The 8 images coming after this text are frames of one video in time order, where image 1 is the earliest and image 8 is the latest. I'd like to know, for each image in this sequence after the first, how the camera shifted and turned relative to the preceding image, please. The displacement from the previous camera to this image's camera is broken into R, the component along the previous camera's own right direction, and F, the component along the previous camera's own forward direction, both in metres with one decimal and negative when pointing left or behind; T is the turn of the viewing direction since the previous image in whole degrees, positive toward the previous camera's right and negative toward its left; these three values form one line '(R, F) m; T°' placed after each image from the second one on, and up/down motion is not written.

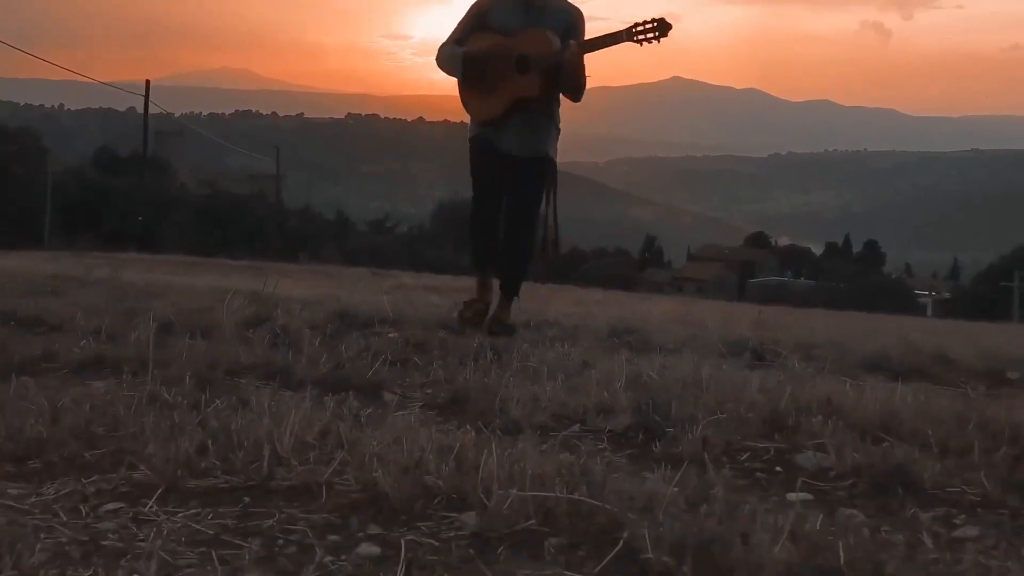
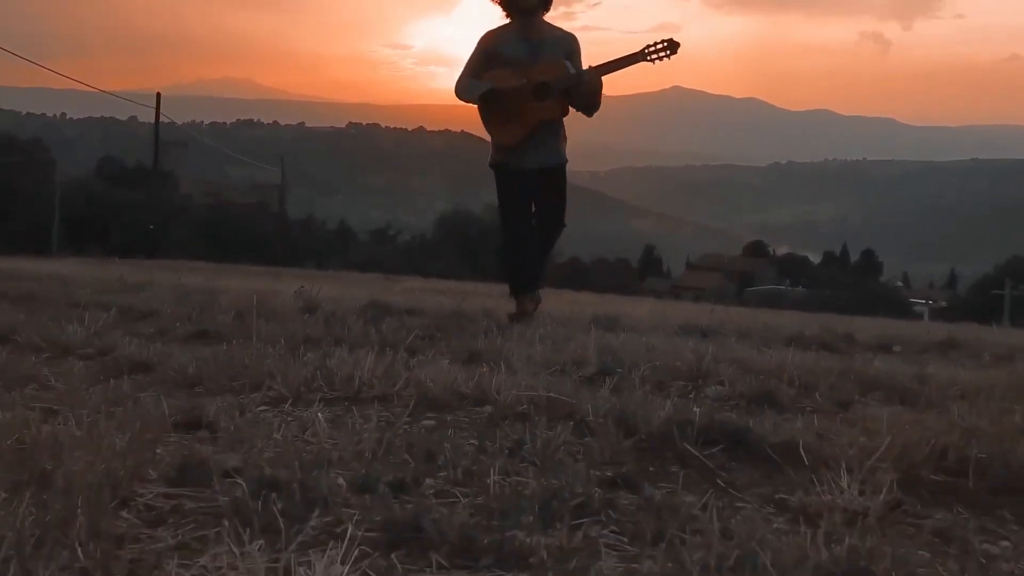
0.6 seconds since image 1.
(0.0, -0.9) m; 0°
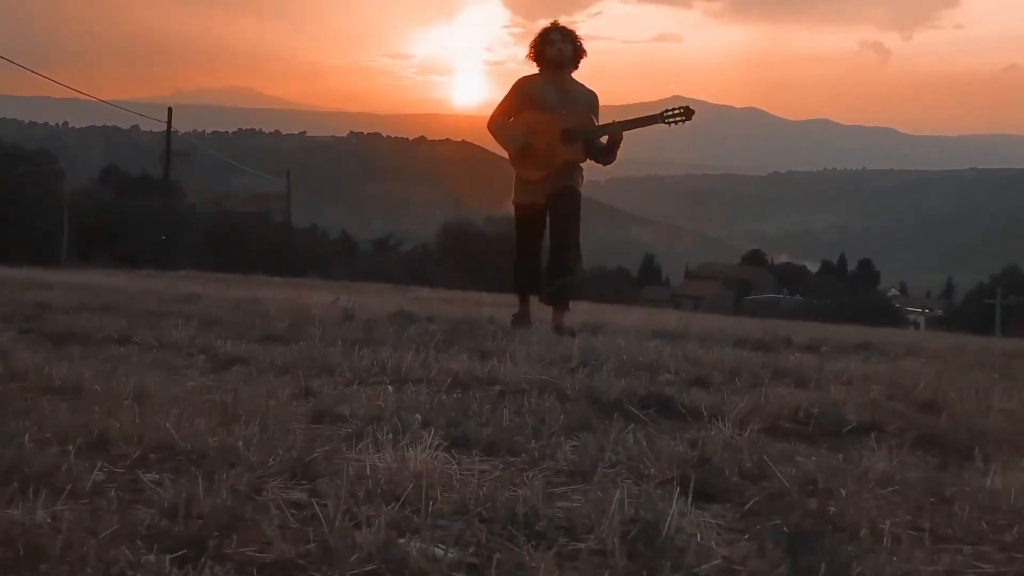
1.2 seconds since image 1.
(0.0, -0.9) m; 0°
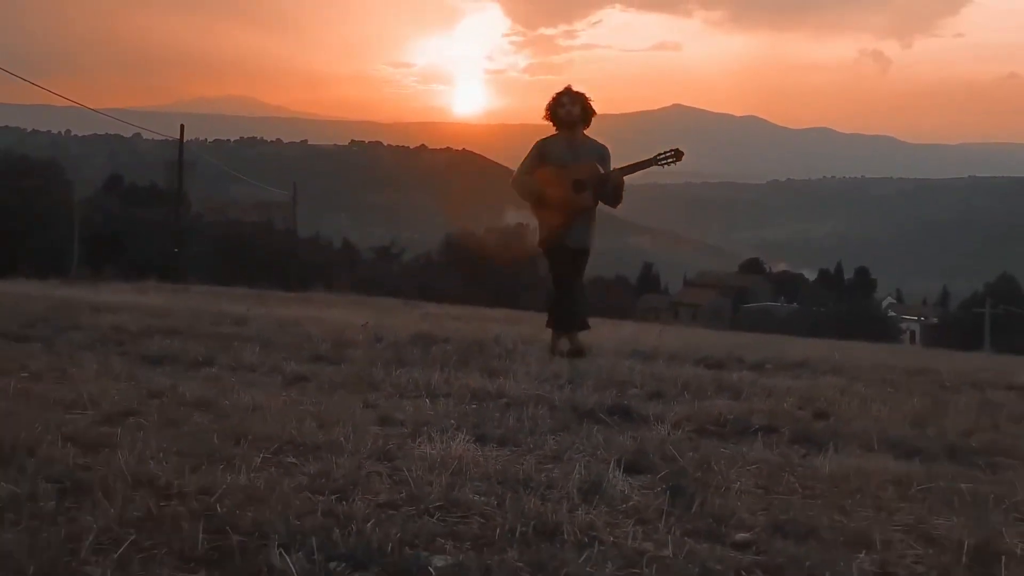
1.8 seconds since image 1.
(0.0, -1.1) m; 0°
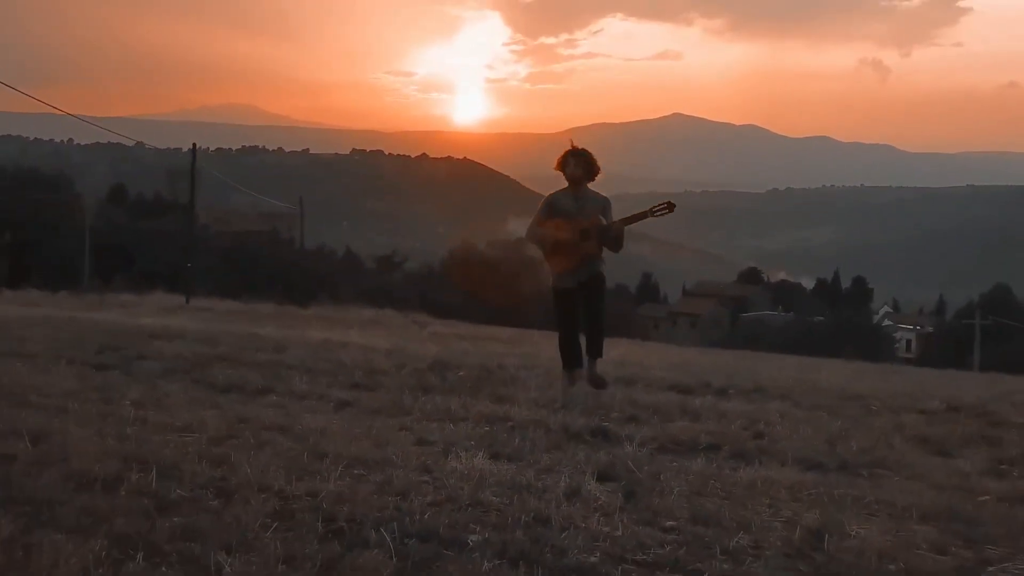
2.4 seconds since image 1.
(0.0, -1.1) m; 0°
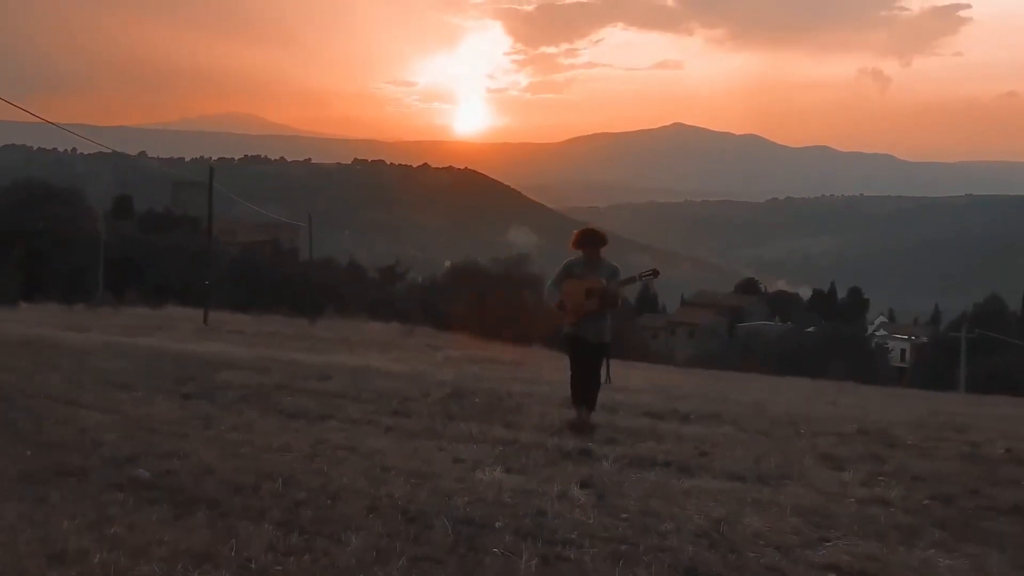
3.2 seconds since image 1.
(0.0, -1.7) m; 0°
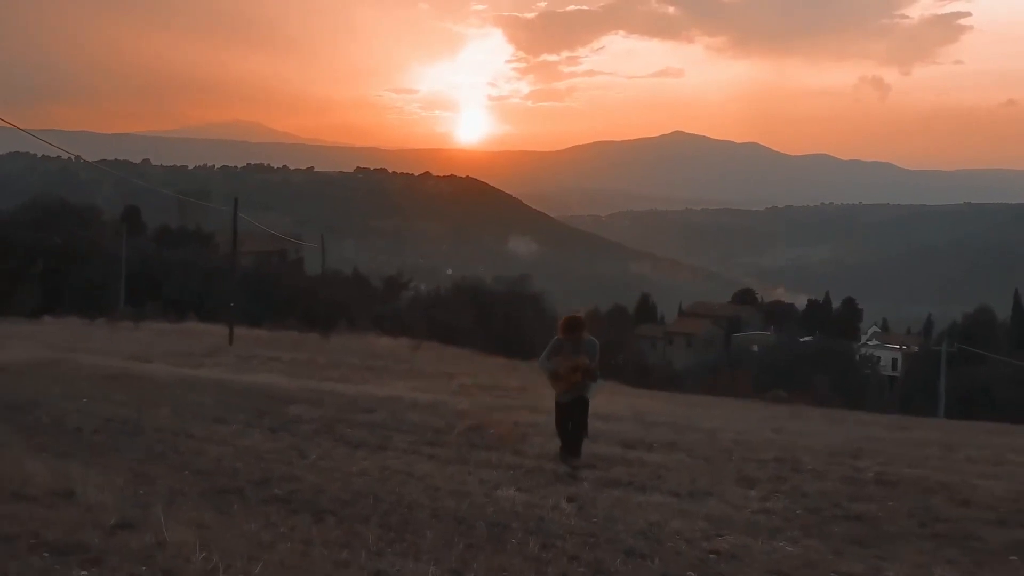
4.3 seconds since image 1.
(-0.1, -2.8) m; 0°
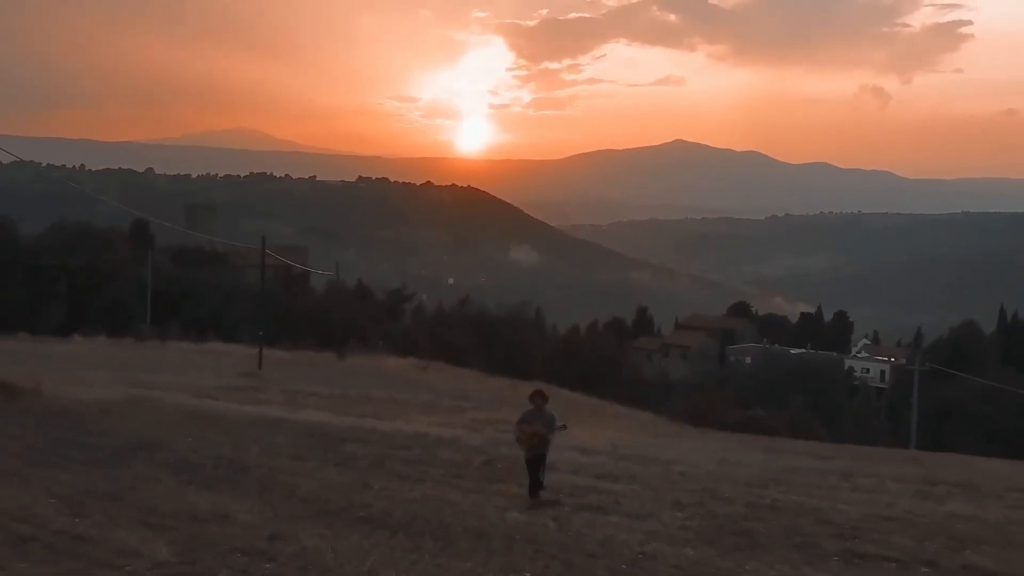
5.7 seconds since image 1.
(0.0, -4.1) m; 0°
